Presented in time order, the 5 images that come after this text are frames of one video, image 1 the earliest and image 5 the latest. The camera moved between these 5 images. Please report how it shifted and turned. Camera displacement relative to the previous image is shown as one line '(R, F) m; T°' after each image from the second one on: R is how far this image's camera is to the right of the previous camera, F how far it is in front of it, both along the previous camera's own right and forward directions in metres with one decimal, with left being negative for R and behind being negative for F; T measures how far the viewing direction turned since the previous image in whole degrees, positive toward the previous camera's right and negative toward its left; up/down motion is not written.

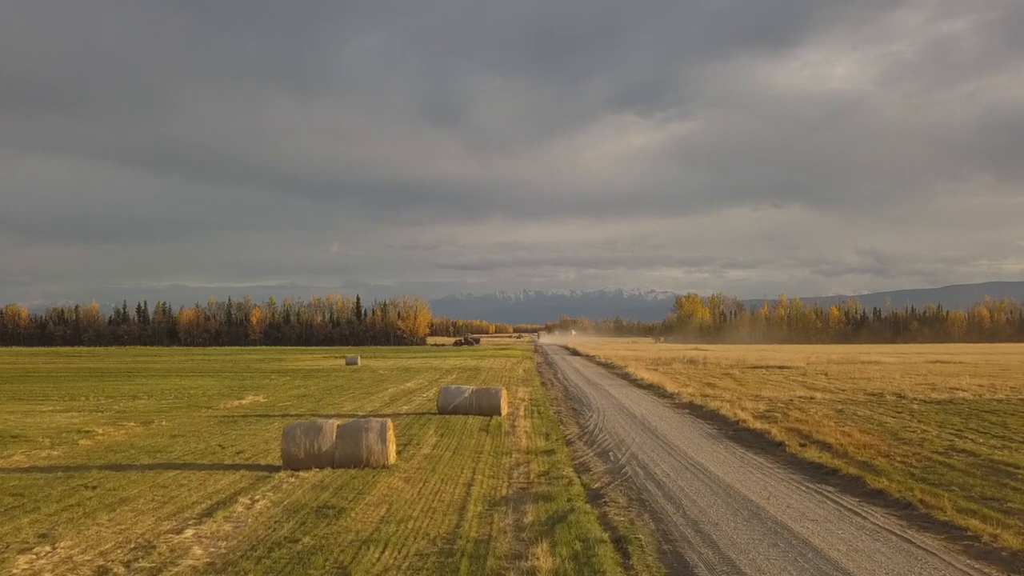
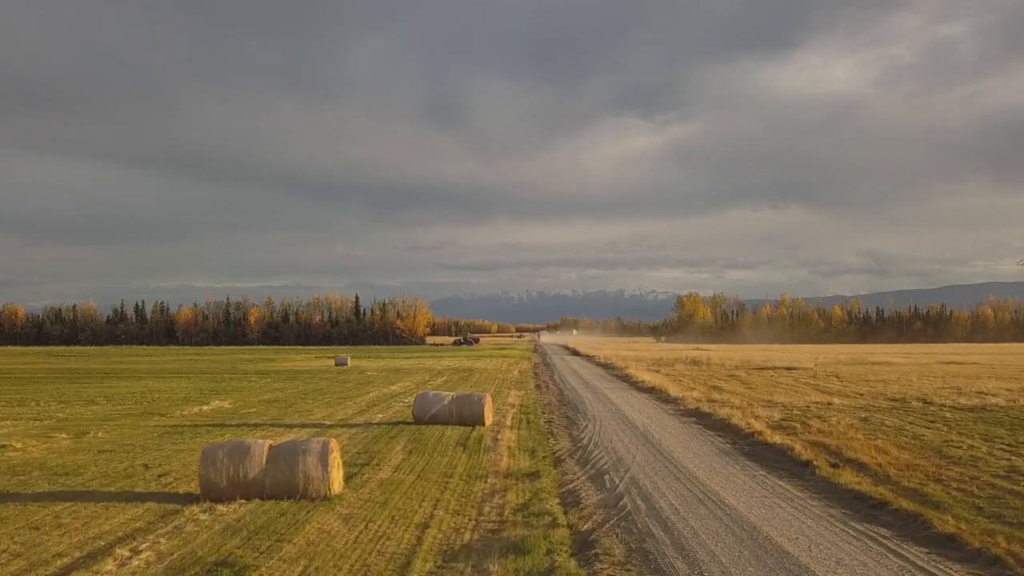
(+0.5, +2.5) m; 0°
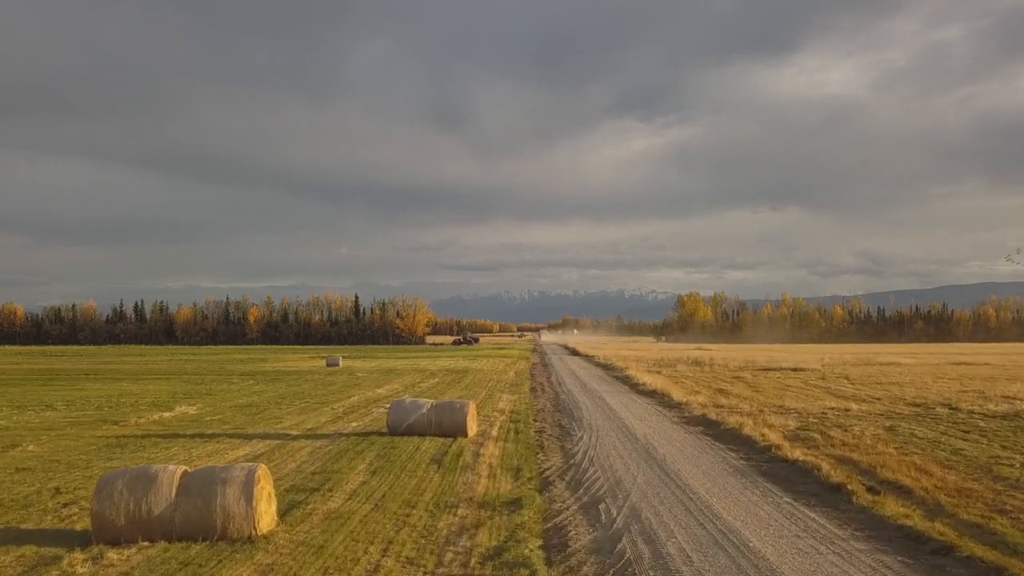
(+0.4, +2.1) m; 0°
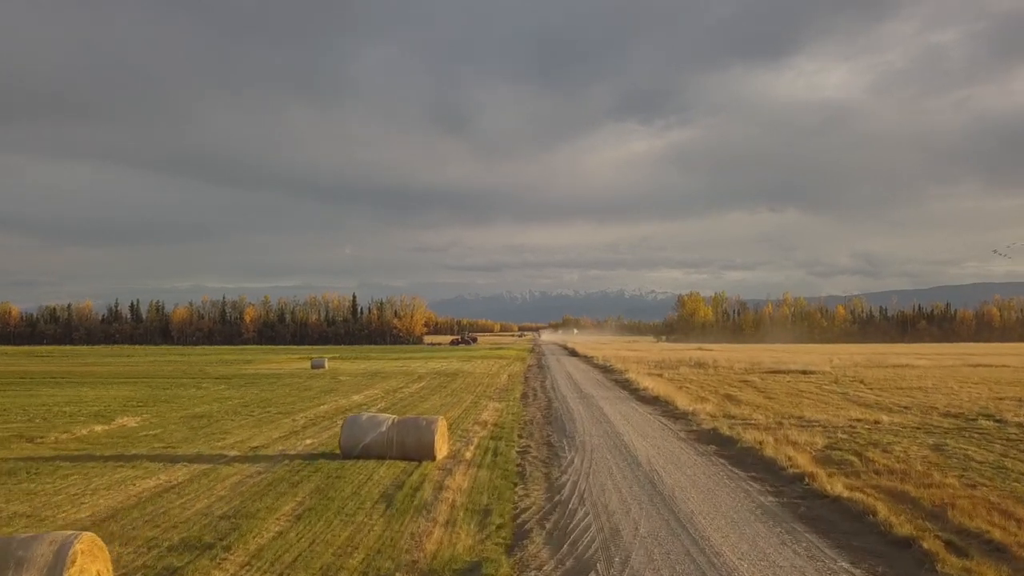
(+0.5, +2.9) m; 0°
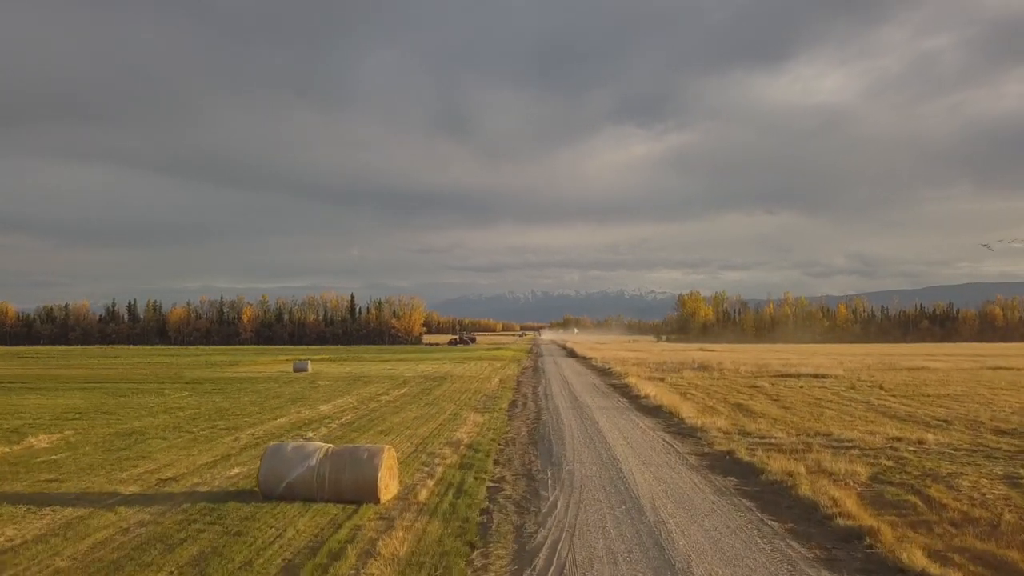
(+0.6, +3.2) m; 0°
